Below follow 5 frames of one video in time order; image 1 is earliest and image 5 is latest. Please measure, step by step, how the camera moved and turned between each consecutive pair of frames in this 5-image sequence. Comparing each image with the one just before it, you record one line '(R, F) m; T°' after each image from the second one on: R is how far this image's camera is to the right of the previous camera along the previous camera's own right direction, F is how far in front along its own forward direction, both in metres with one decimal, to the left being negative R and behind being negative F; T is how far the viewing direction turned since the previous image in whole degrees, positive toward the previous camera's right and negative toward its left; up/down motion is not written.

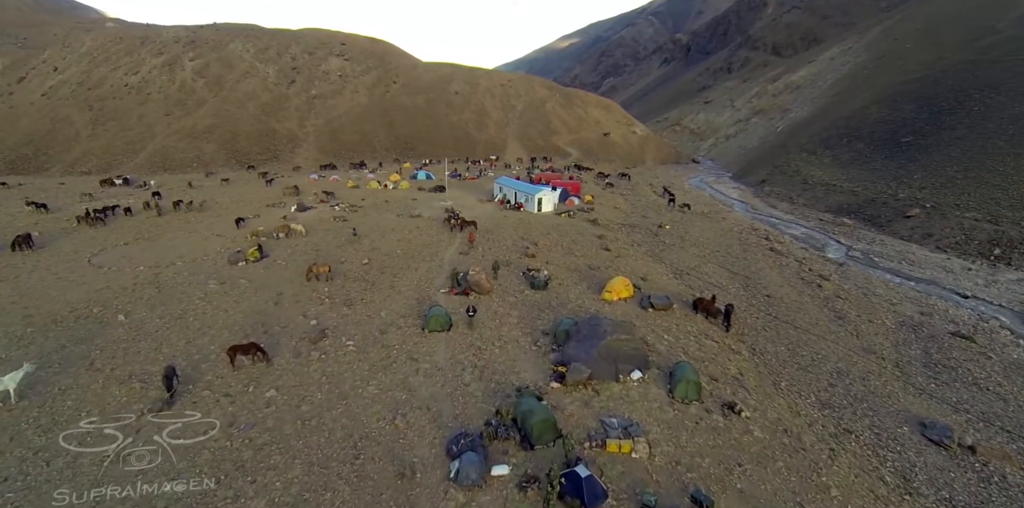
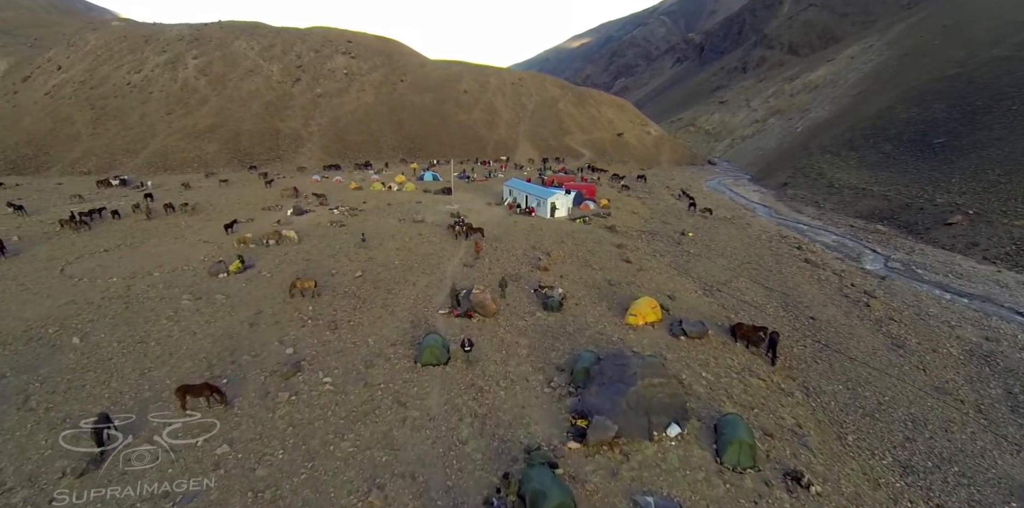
(0.0, +2.7) m; -1°
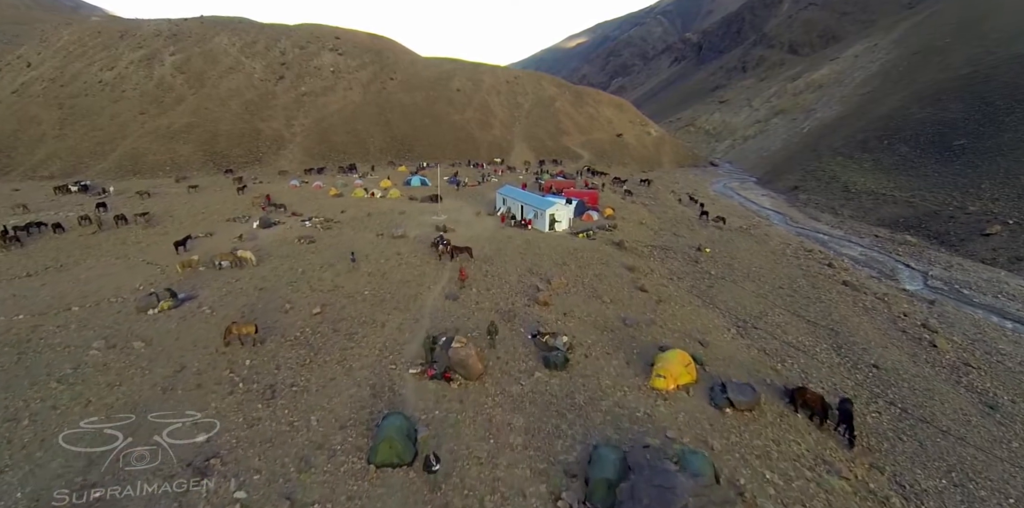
(+0.1, +4.1) m; 0°
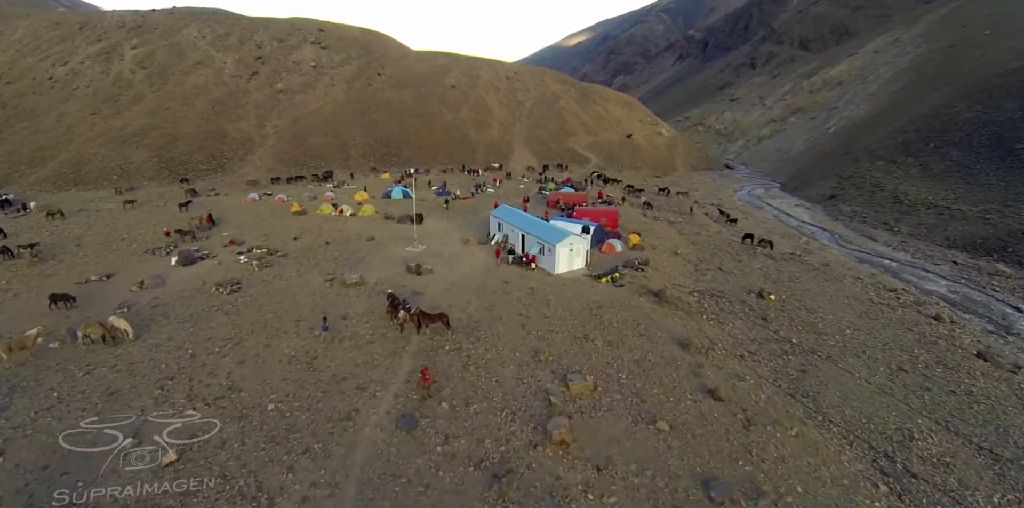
(+0.2, +7.8) m; 0°
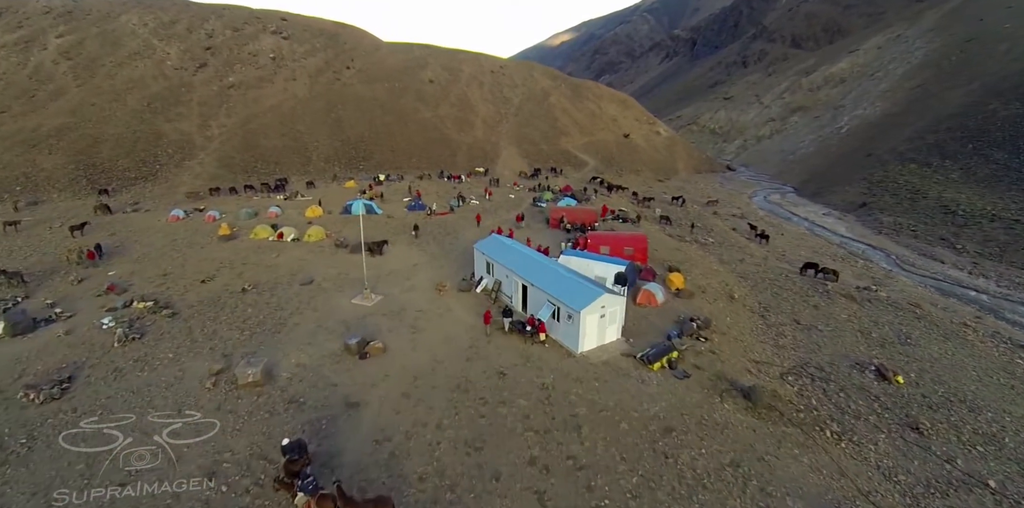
(-0.4, +7.9) m; +1°
